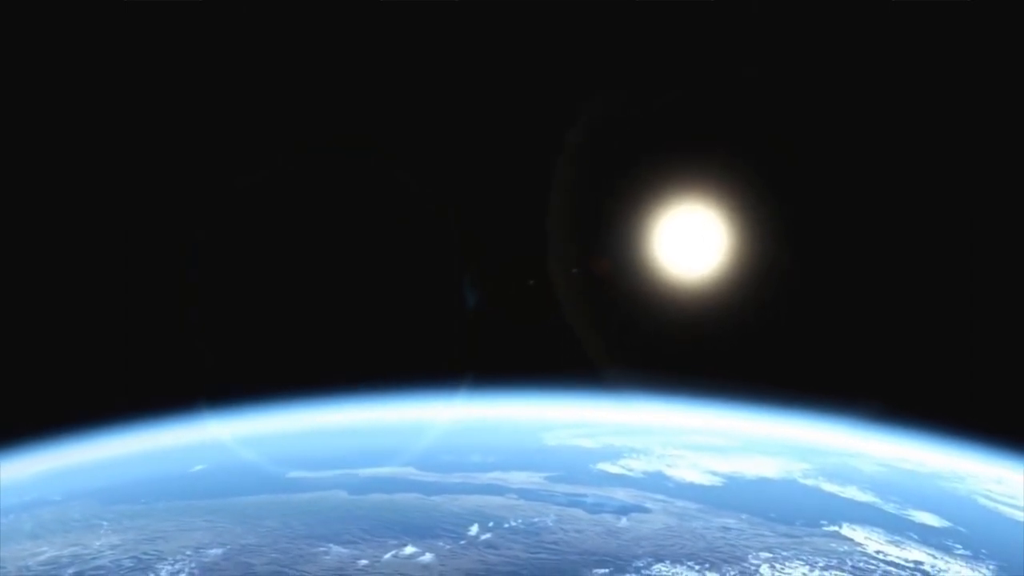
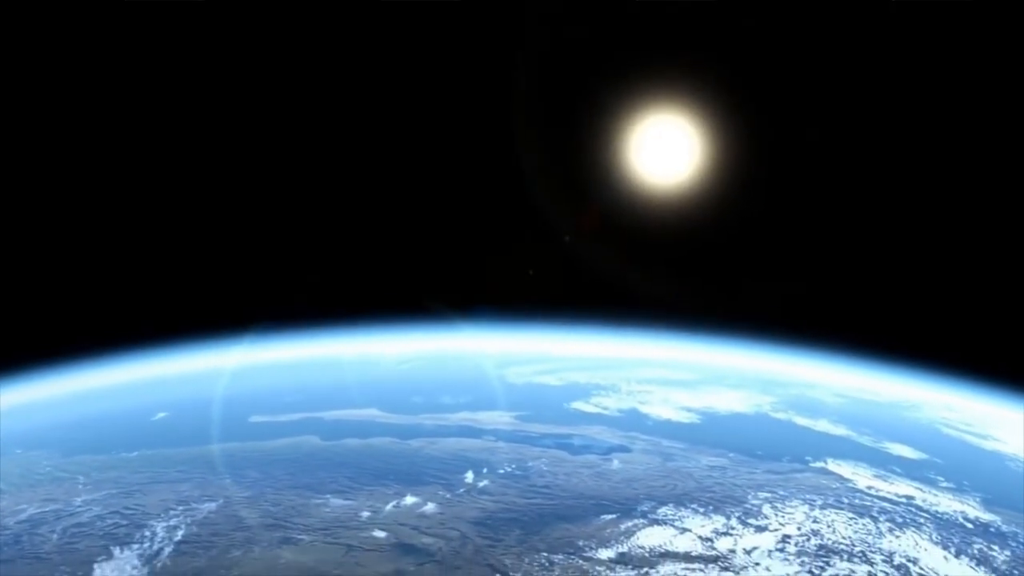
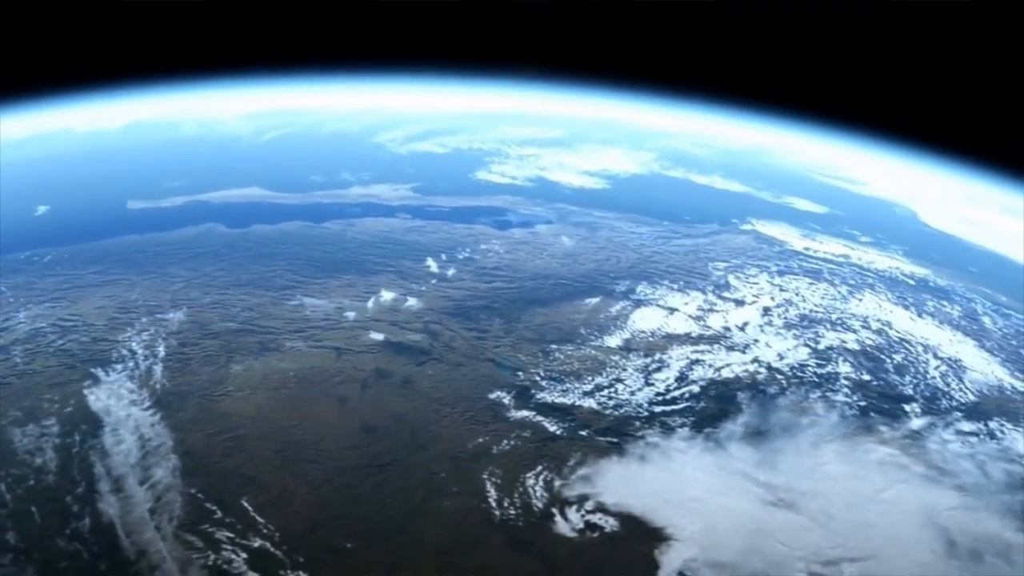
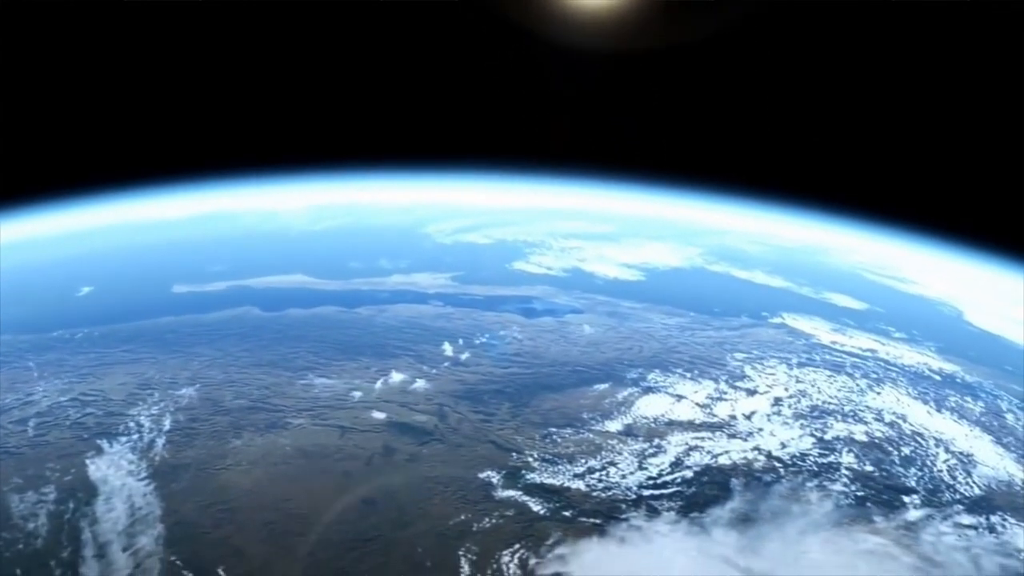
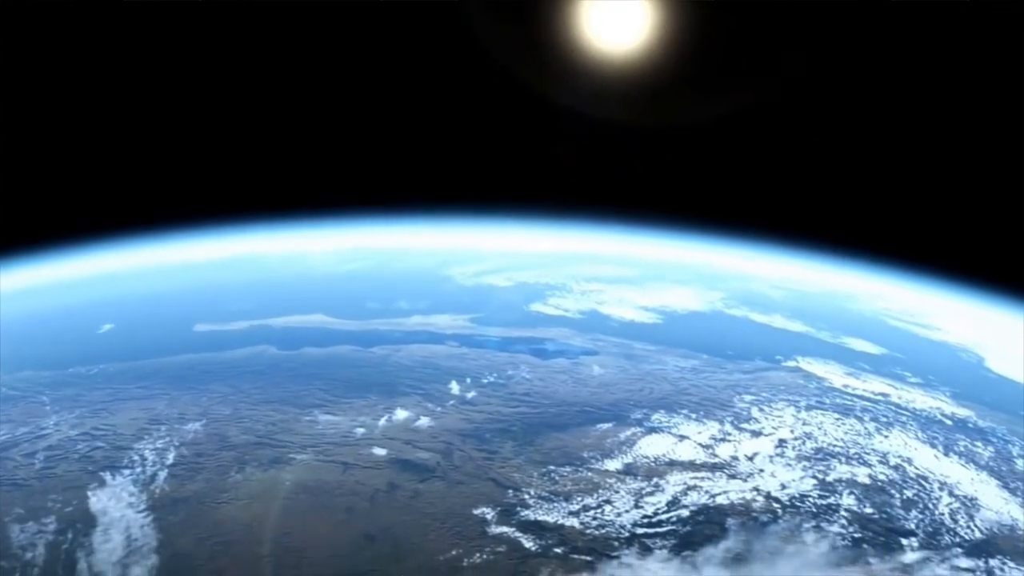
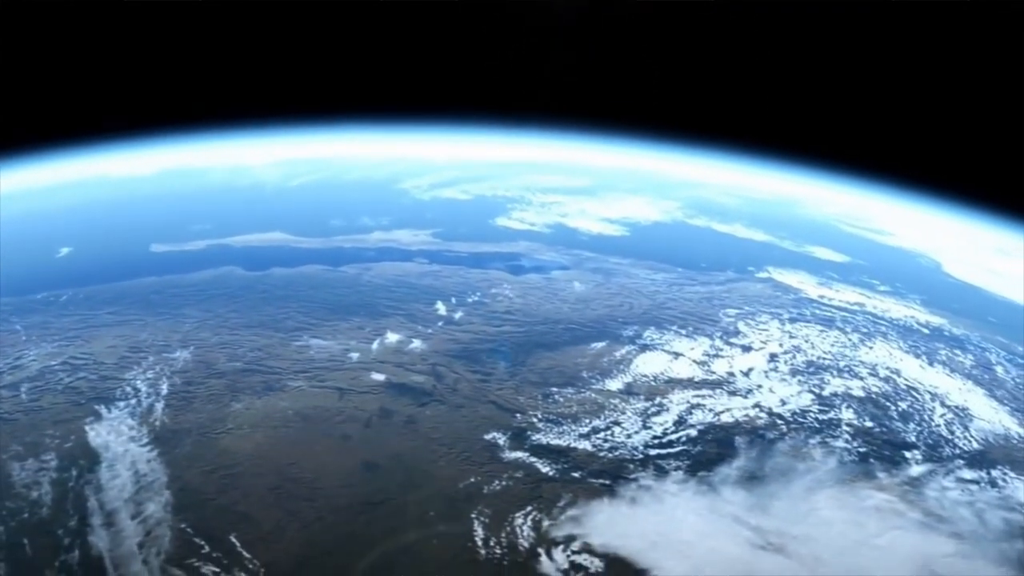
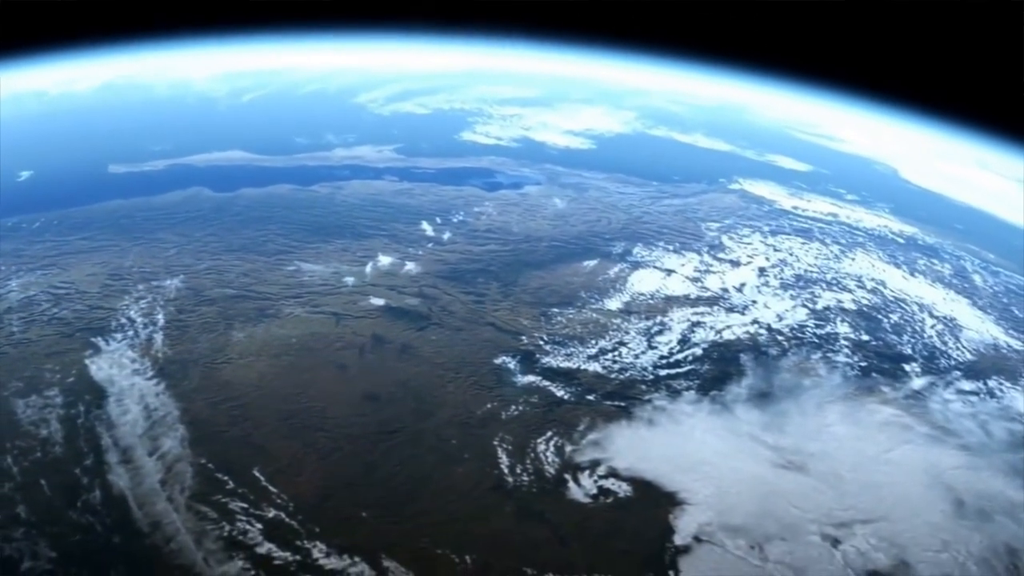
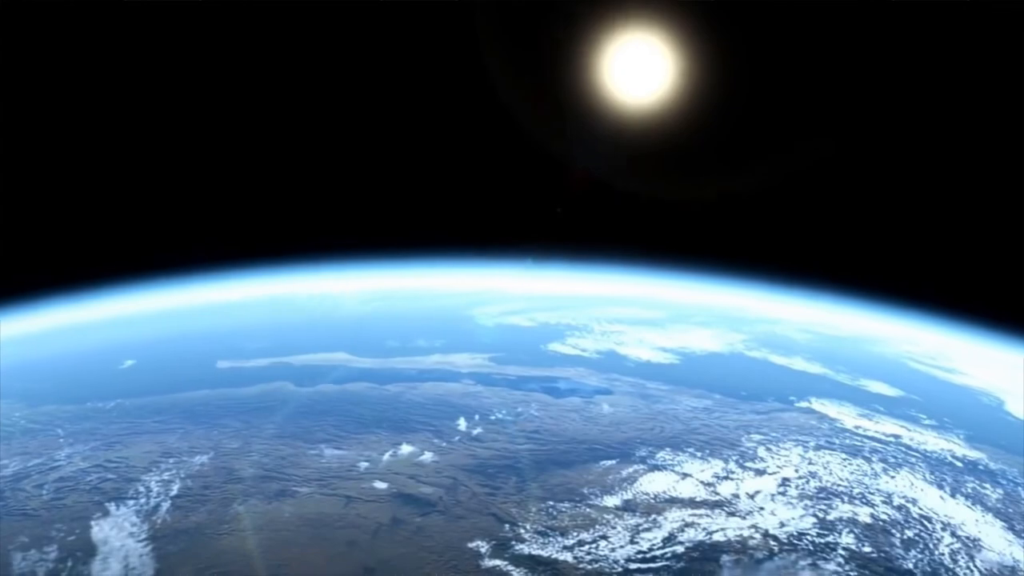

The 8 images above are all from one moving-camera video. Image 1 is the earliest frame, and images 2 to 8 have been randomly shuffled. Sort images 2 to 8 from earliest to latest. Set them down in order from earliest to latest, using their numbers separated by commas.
2, 8, 5, 4, 6, 3, 7
